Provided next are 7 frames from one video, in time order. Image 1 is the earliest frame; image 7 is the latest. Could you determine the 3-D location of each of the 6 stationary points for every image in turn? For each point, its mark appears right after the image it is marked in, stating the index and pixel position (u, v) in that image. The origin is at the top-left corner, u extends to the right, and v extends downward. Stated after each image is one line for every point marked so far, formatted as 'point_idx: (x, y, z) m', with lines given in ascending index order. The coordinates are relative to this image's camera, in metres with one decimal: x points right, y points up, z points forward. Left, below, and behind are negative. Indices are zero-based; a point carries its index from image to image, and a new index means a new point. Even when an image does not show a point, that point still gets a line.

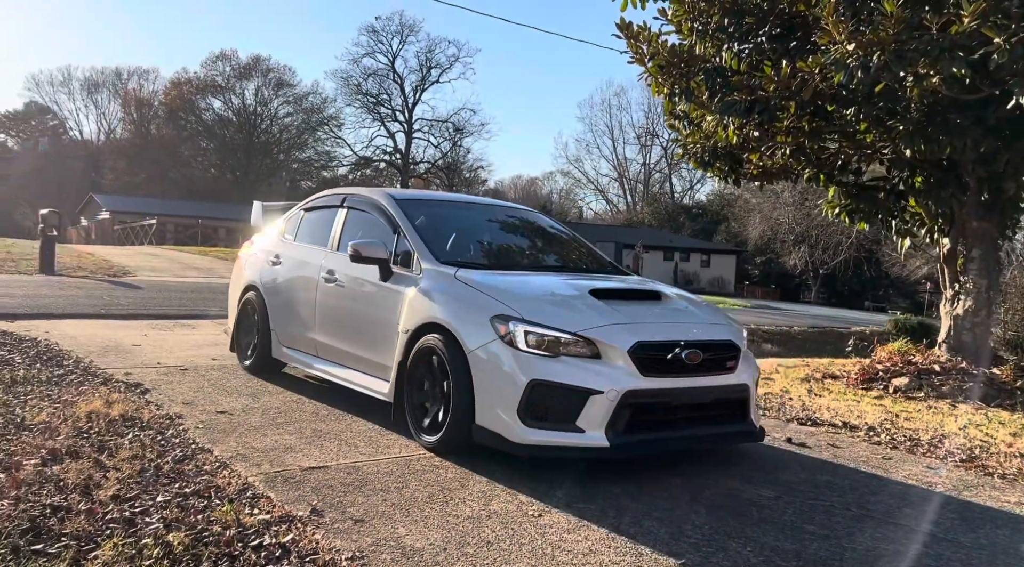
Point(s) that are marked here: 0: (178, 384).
0: (-2.5, -0.8, +5.8) m
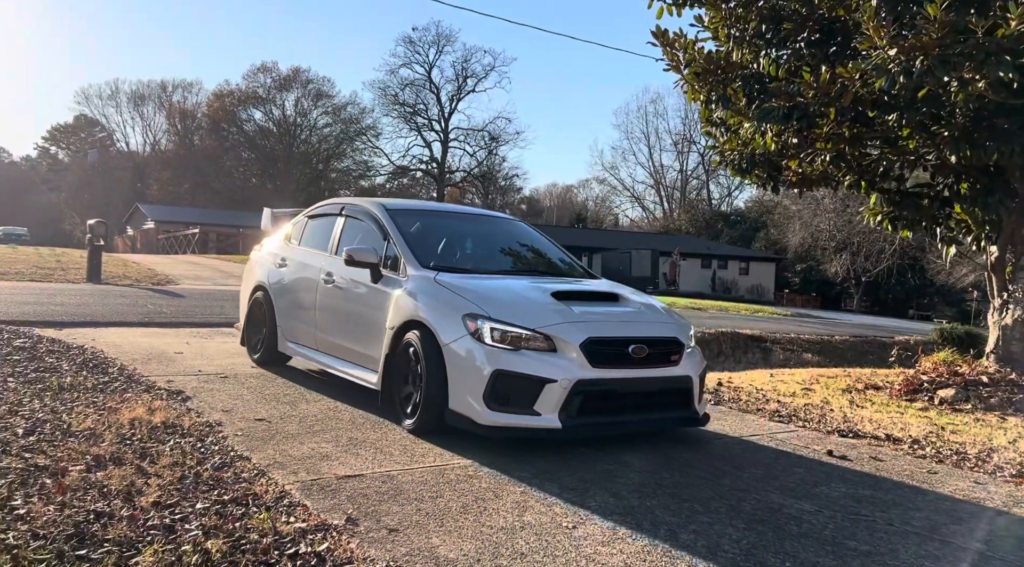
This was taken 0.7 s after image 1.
0: (-2.3, -0.8, +5.9) m
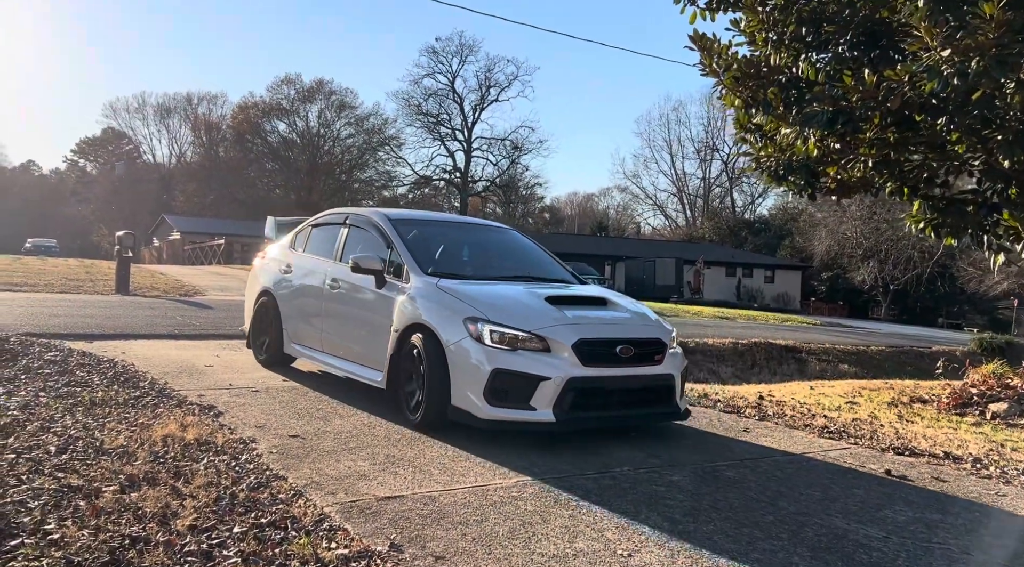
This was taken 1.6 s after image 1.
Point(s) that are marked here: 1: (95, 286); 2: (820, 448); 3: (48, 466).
0: (-2.0, -0.9, +5.8) m
1: (-8.8, -0.1, +16.3) m
2: (+2.1, -1.1, +5.3) m
3: (-2.4, -0.9, +4.0) m
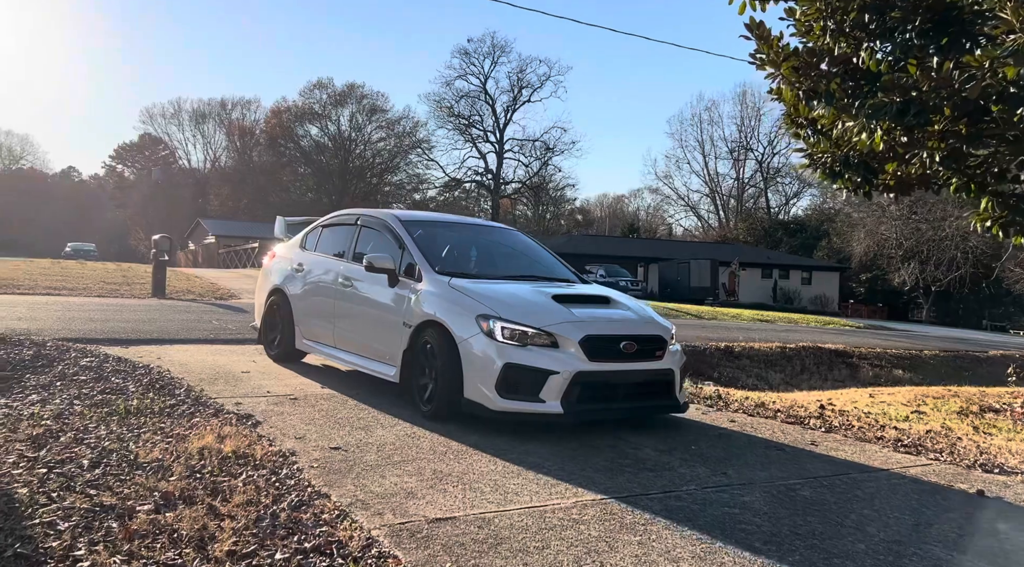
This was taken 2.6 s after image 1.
0: (-1.6, -1.0, +5.5) m
1: (-8.1, -0.1, +16.3) m
2: (+2.5, -1.1, +4.9) m
3: (-2.1, -1.0, +3.7) m
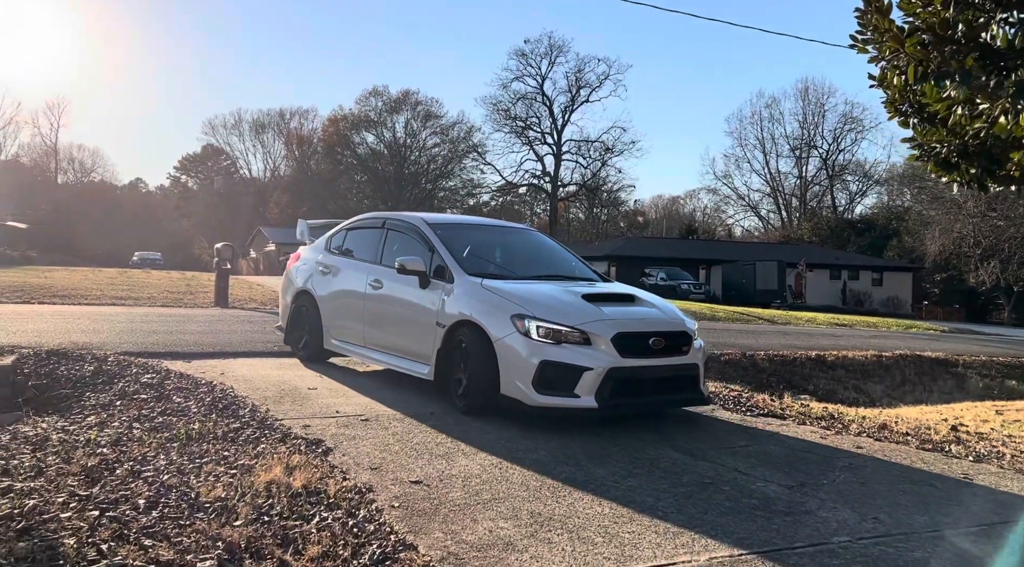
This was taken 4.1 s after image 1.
0: (-1.0, -1.0, +5.0) m
1: (-6.7, -0.3, +16.2) m
2: (+3.0, -1.2, +4.1) m
3: (-1.6, -1.0, +3.3) m
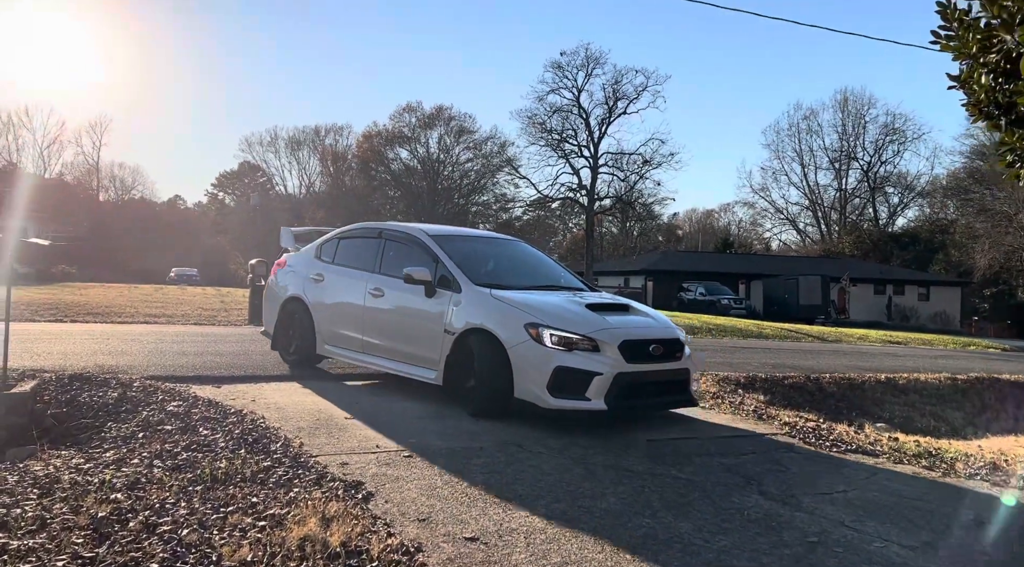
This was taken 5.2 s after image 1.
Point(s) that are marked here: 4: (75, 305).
0: (-0.6, -1.2, +4.5) m
1: (-5.8, -0.7, +15.9) m
2: (+3.4, -1.3, +3.3) m
3: (-1.3, -1.1, +2.7) m
4: (-9.0, -0.4, +15.8) m
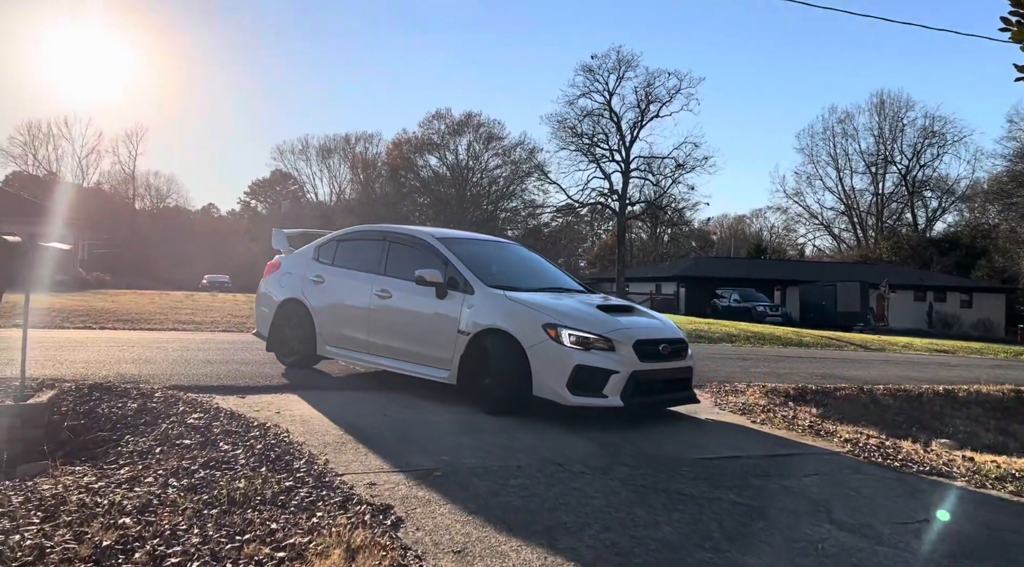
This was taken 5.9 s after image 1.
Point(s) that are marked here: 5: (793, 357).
0: (-0.4, -1.2, +4.1) m
1: (-5.2, -0.8, +15.7) m
2: (+3.5, -1.3, +2.8) m
3: (-1.1, -1.2, +2.4) m
4: (-8.3, -0.6, +15.7) m
5: (+5.0, -1.3, +13.6) m
